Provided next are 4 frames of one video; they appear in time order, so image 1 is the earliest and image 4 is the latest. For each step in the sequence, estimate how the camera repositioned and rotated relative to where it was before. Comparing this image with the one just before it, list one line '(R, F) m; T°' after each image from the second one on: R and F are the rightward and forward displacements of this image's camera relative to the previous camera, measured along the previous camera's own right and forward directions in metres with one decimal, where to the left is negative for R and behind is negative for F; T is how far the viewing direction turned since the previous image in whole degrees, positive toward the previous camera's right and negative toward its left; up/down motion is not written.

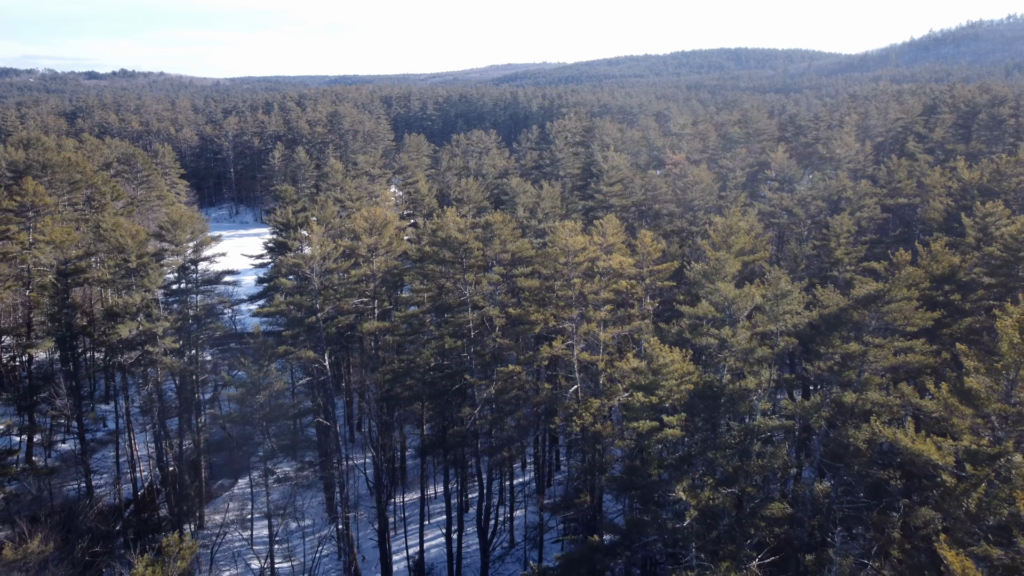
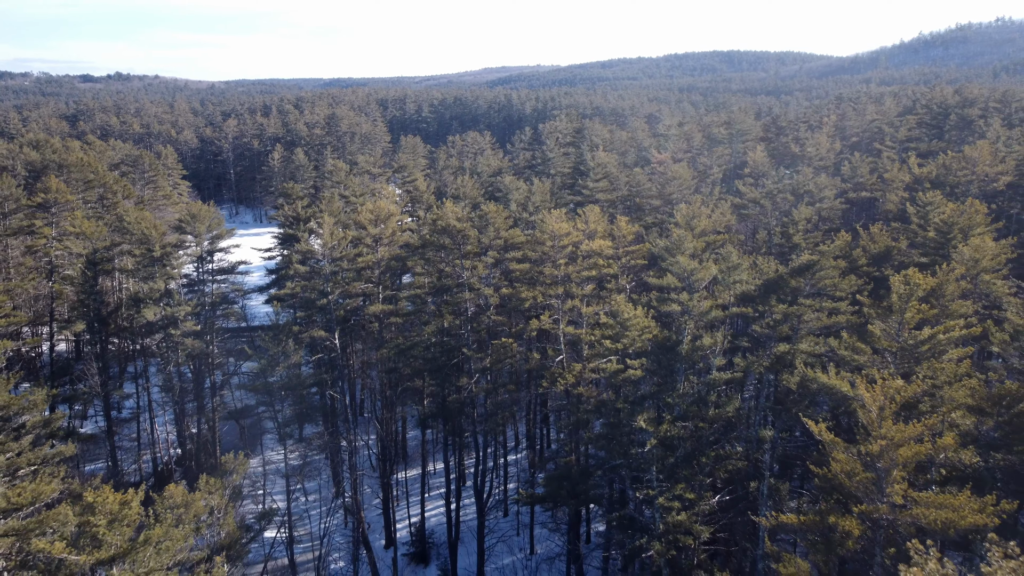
(+0.1, -2.2) m; 0°
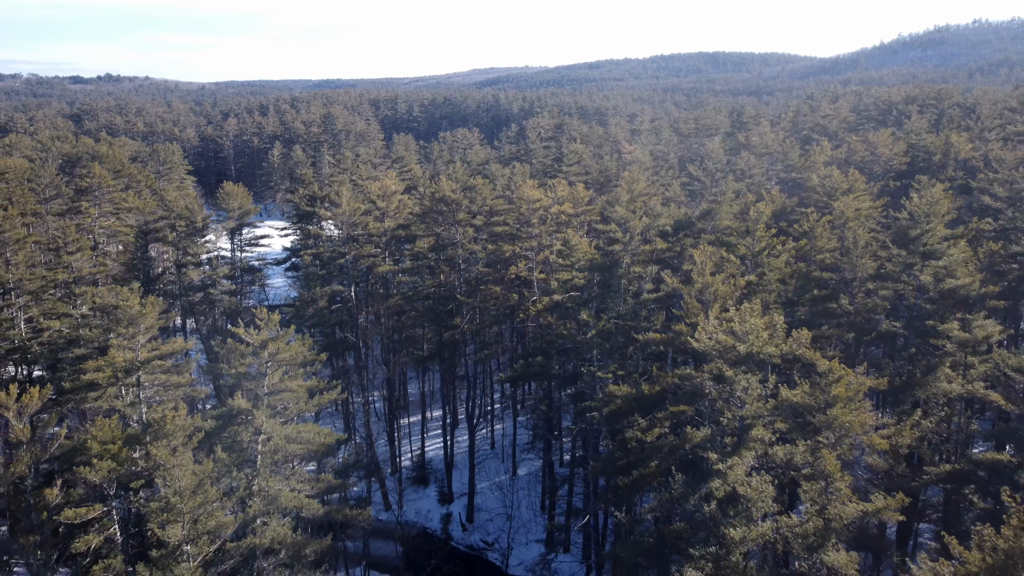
(+0.2, -5.2) m; +1°
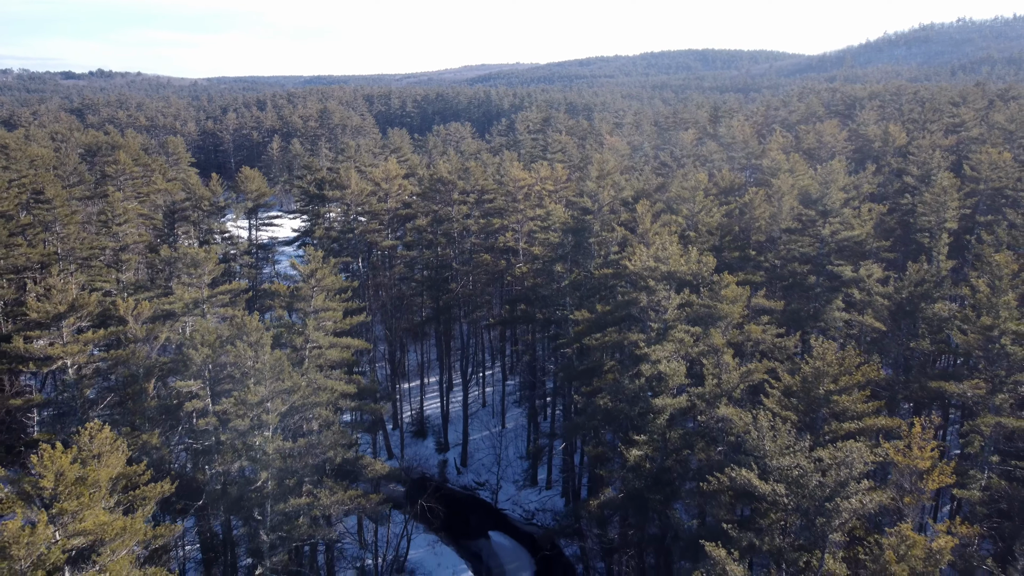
(+0.1, -3.9) m; +1°
